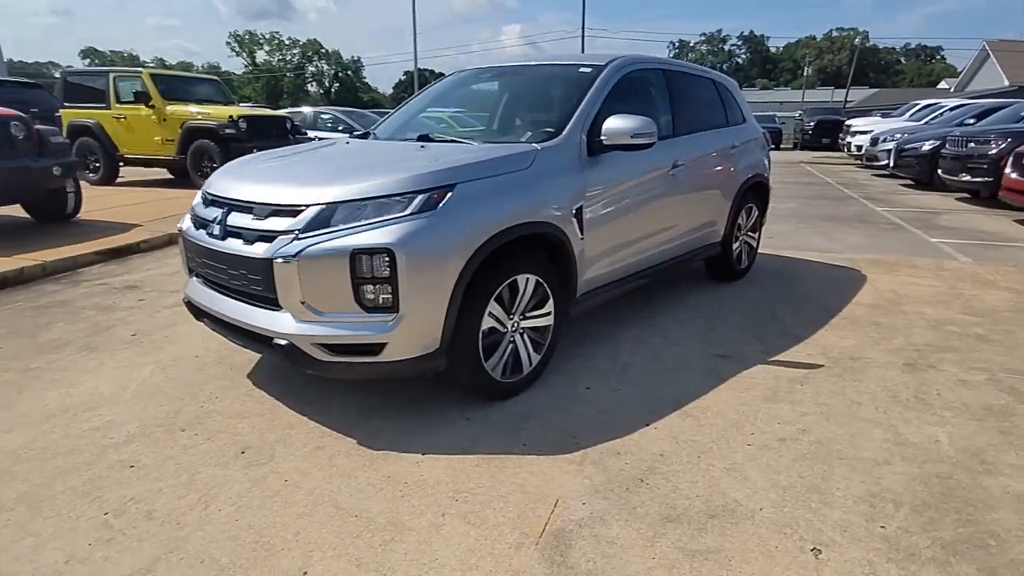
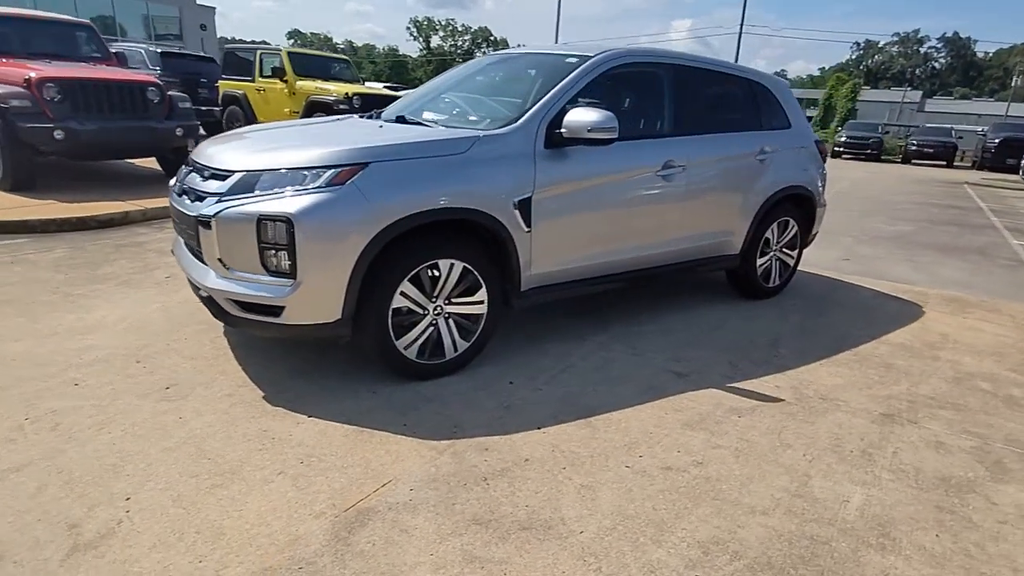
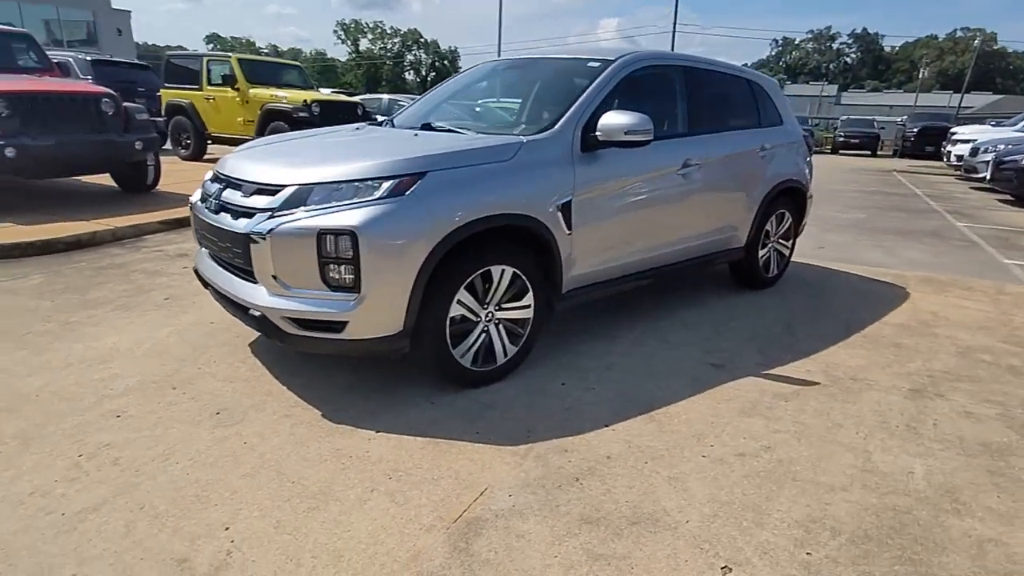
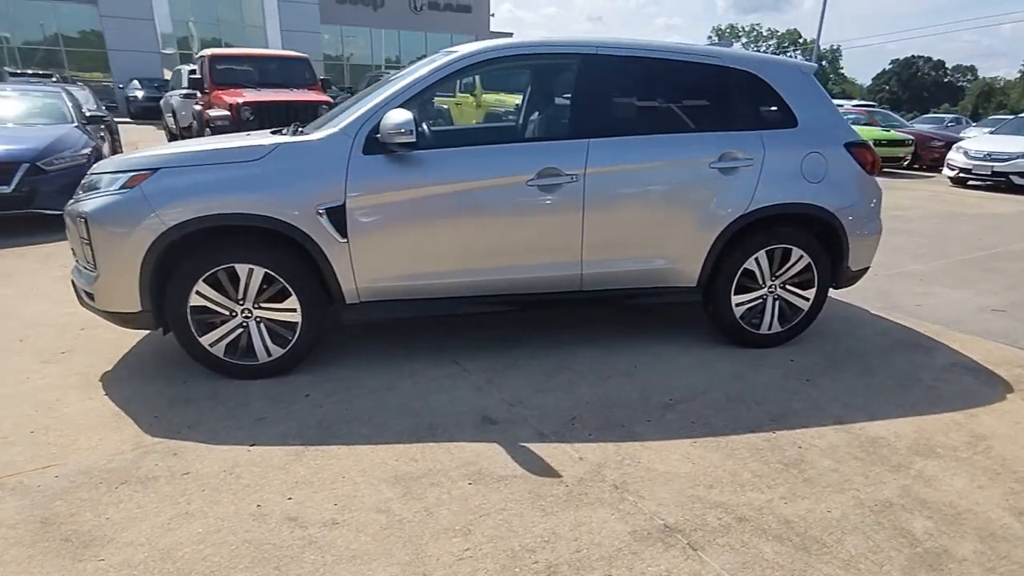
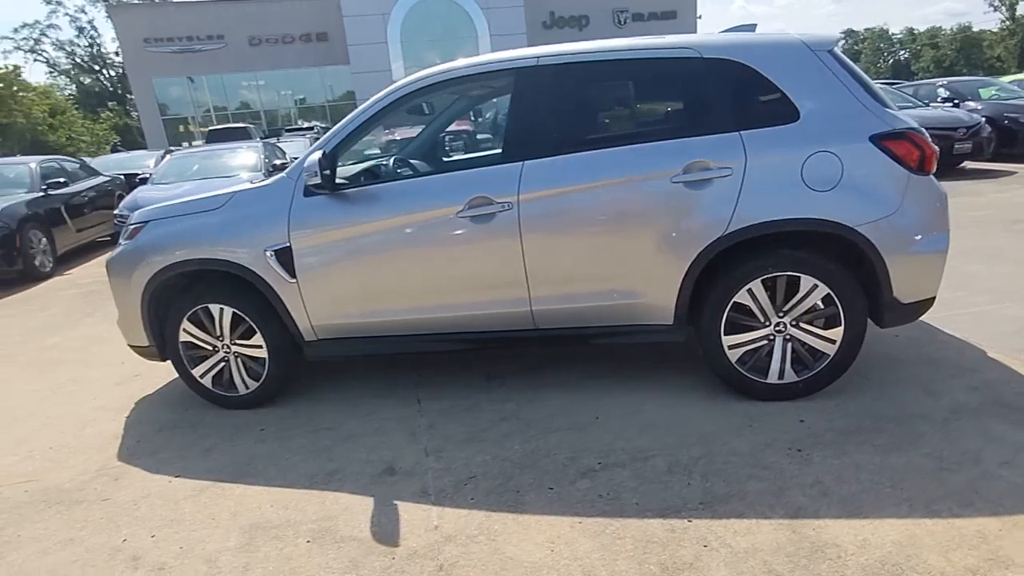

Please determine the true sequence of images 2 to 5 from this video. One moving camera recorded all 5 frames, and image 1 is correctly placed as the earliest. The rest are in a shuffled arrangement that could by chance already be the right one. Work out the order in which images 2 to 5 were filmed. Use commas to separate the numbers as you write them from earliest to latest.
3, 2, 4, 5
